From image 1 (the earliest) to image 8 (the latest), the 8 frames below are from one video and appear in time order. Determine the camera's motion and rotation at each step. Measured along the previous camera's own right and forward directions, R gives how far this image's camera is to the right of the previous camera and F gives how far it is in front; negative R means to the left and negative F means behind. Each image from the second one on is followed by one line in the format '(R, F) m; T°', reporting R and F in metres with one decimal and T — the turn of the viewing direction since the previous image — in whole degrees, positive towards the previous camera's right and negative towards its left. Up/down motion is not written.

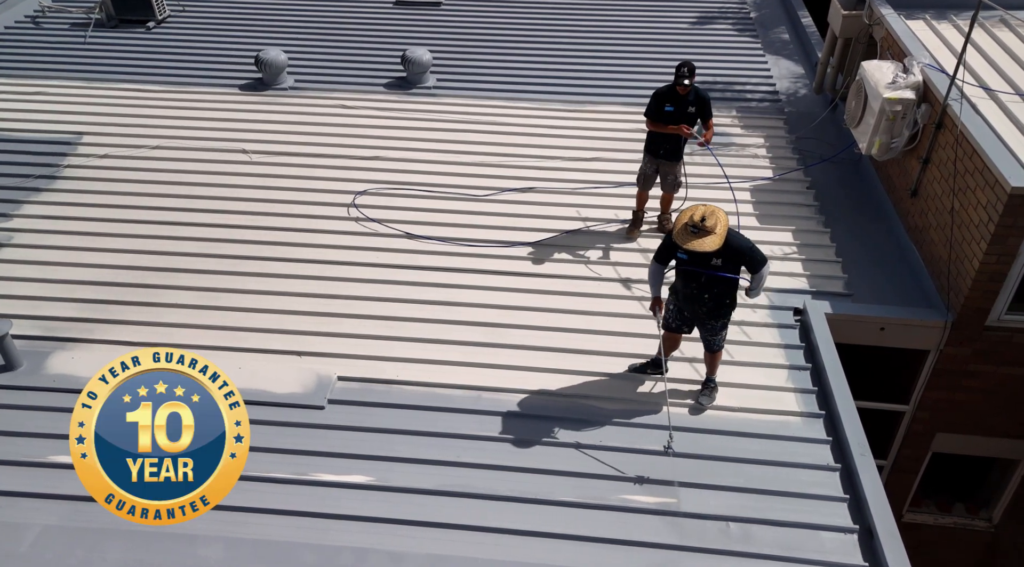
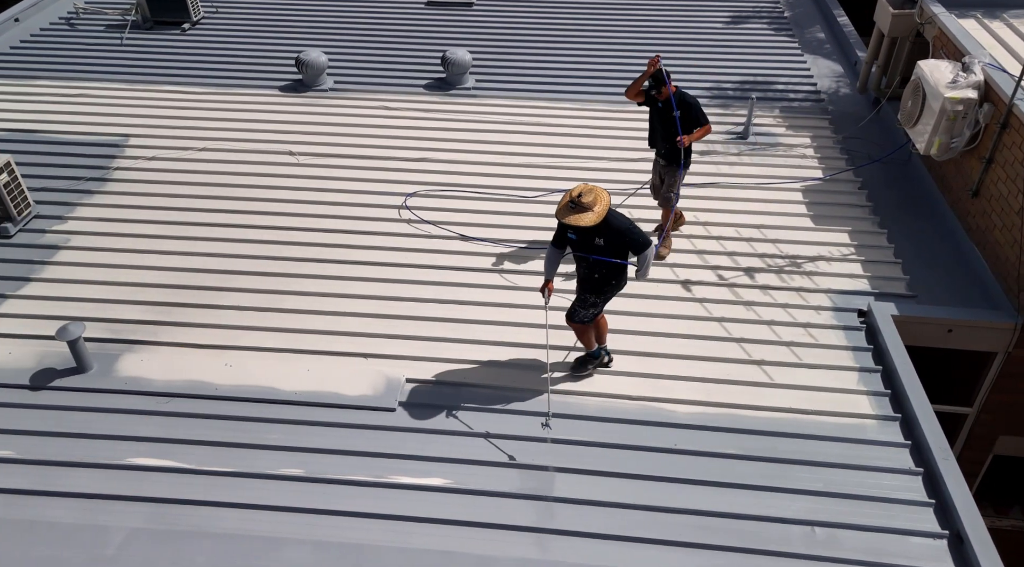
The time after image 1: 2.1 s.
(-0.4, 0.0) m; -1°
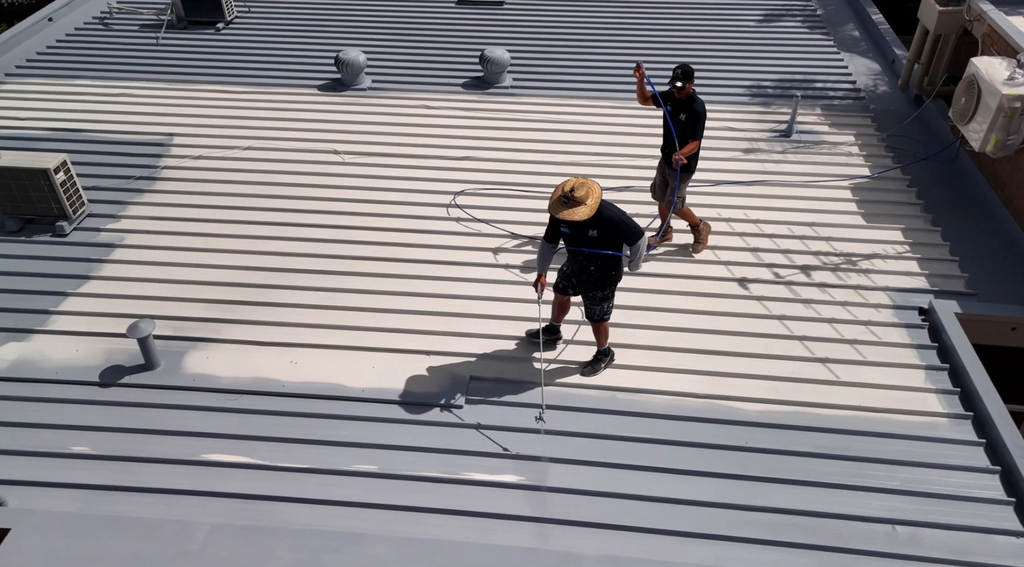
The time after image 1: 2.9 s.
(-0.4, 0.0) m; -1°
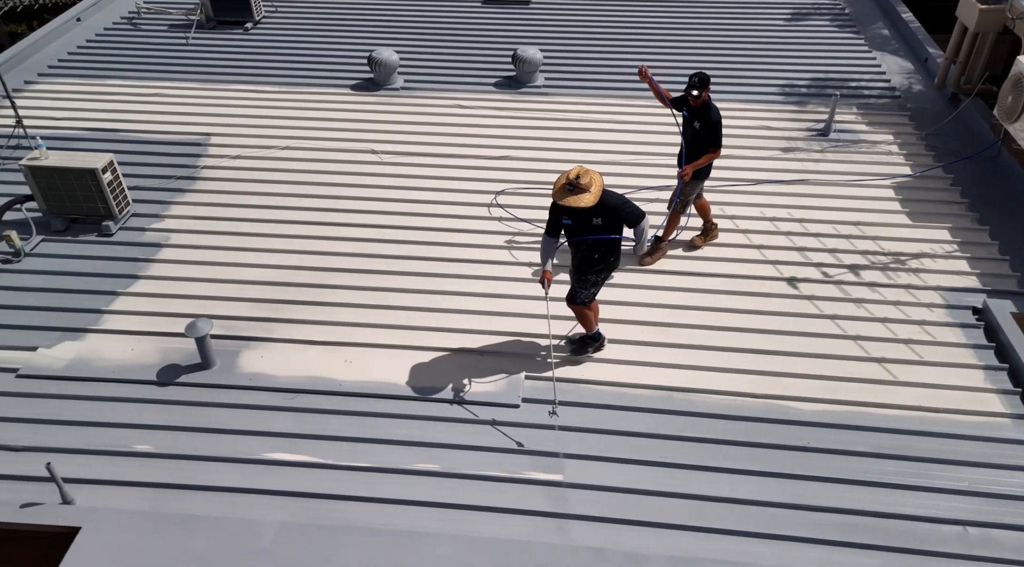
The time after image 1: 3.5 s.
(-0.3, 0.0) m; 0°
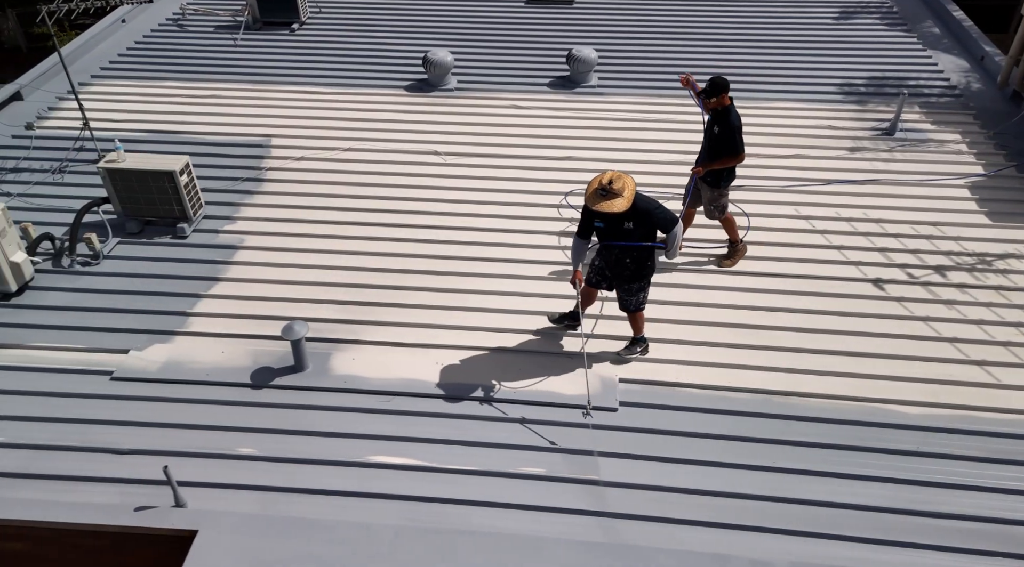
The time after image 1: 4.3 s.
(-0.5, 0.0) m; -1°
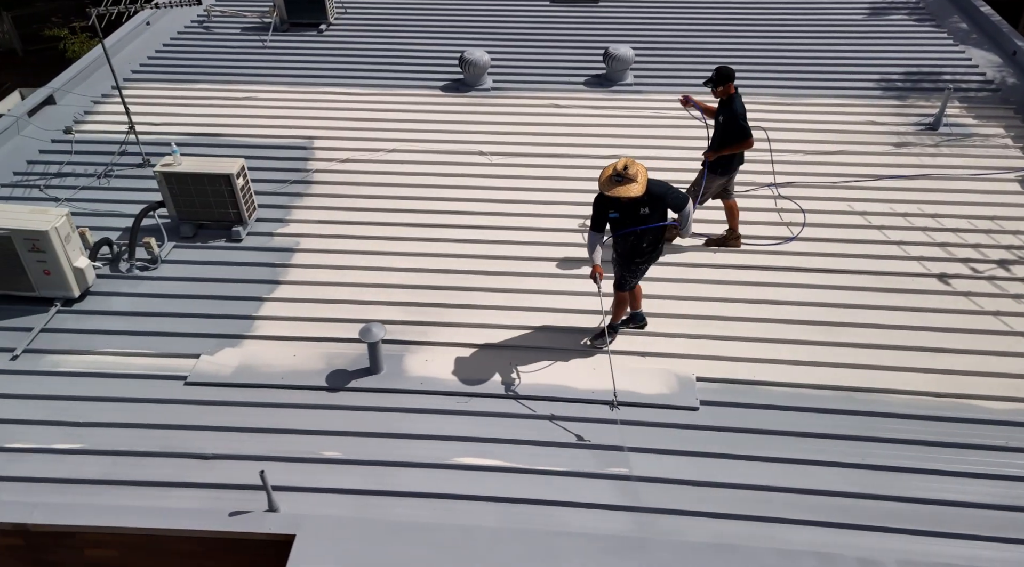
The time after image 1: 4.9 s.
(-0.5, 0.0) m; 0°
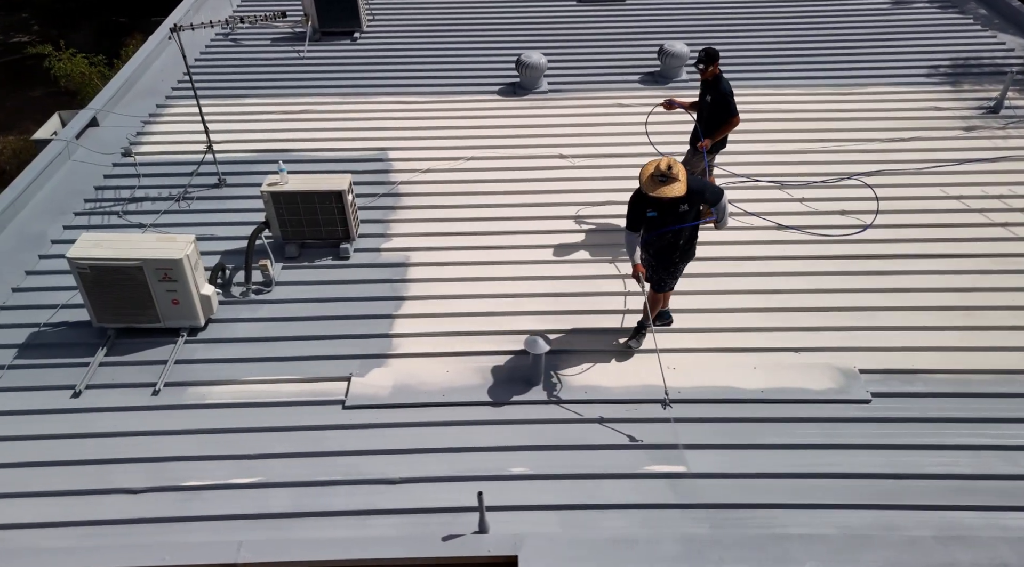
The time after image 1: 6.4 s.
(-1.3, +0.1) m; +3°
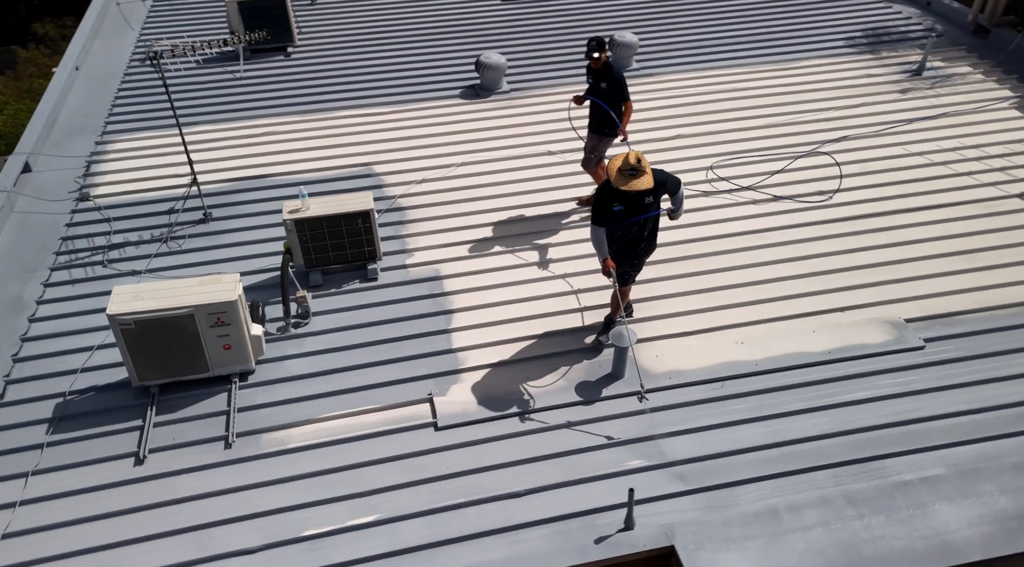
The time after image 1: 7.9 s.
(-1.3, +0.1) m; +9°
